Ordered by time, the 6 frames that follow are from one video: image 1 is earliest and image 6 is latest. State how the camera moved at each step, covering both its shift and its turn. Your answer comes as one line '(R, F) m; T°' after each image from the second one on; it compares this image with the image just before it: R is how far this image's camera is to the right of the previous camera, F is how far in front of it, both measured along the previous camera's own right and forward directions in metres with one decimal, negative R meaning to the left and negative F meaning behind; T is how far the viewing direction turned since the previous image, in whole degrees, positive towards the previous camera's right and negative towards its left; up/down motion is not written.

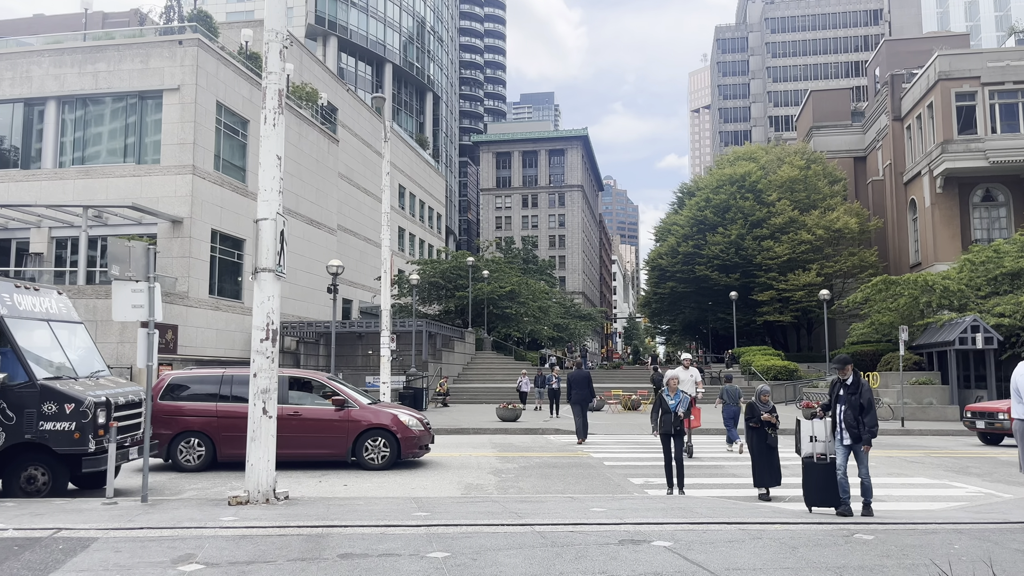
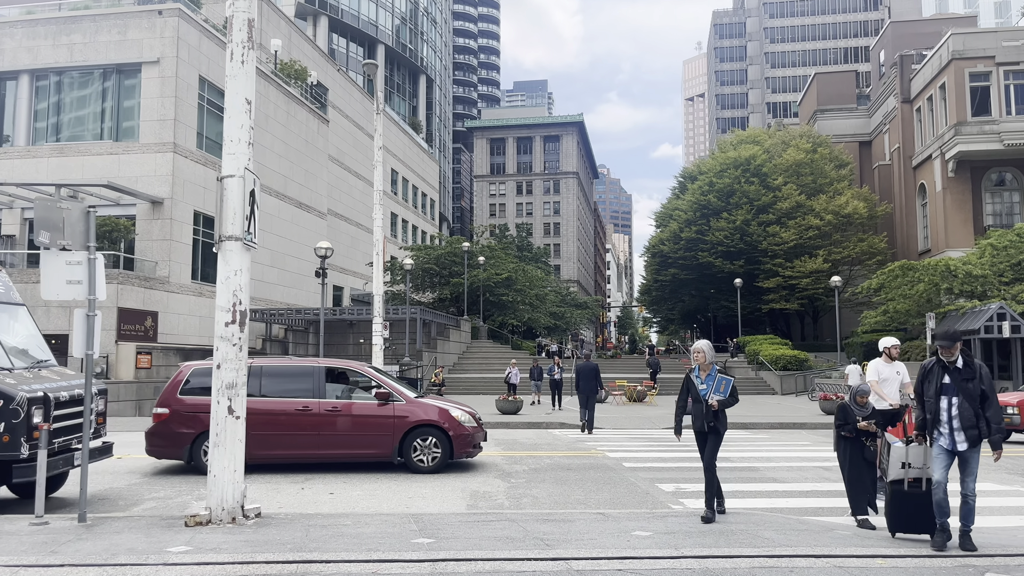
(-0.2, +1.5) m; +1°
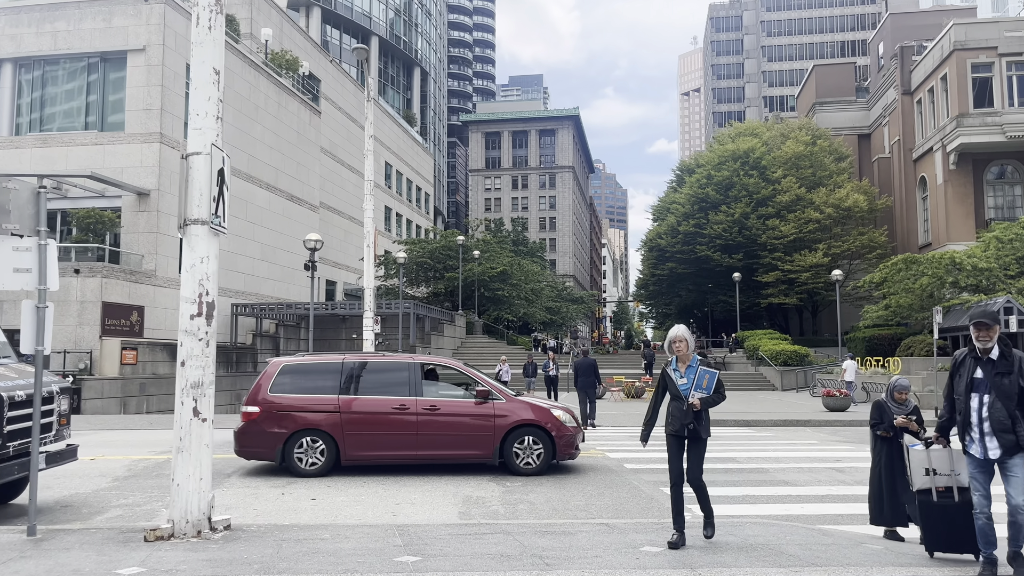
(0.0, +0.6) m; 0°
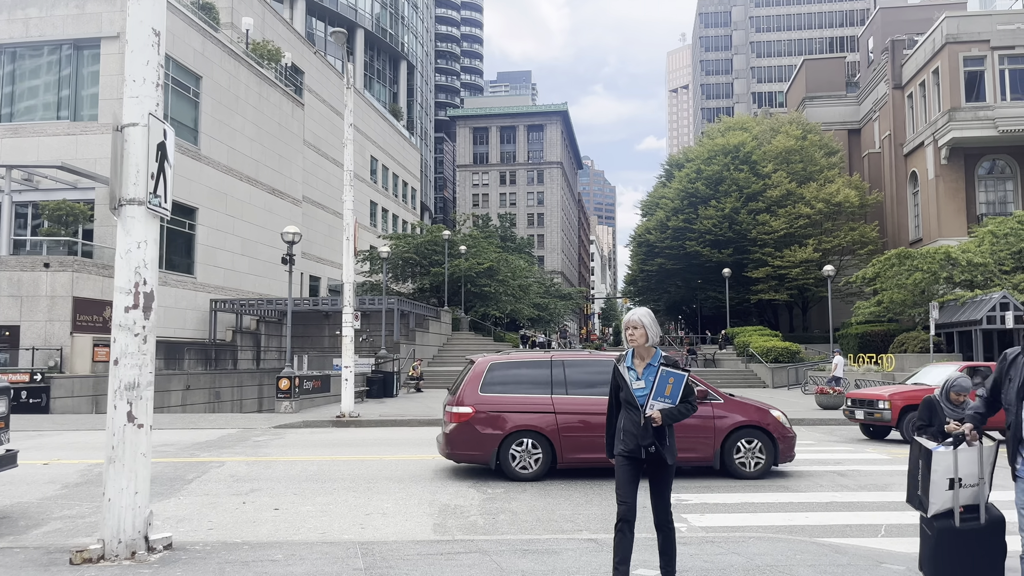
(+0.1, +0.7) m; +1°
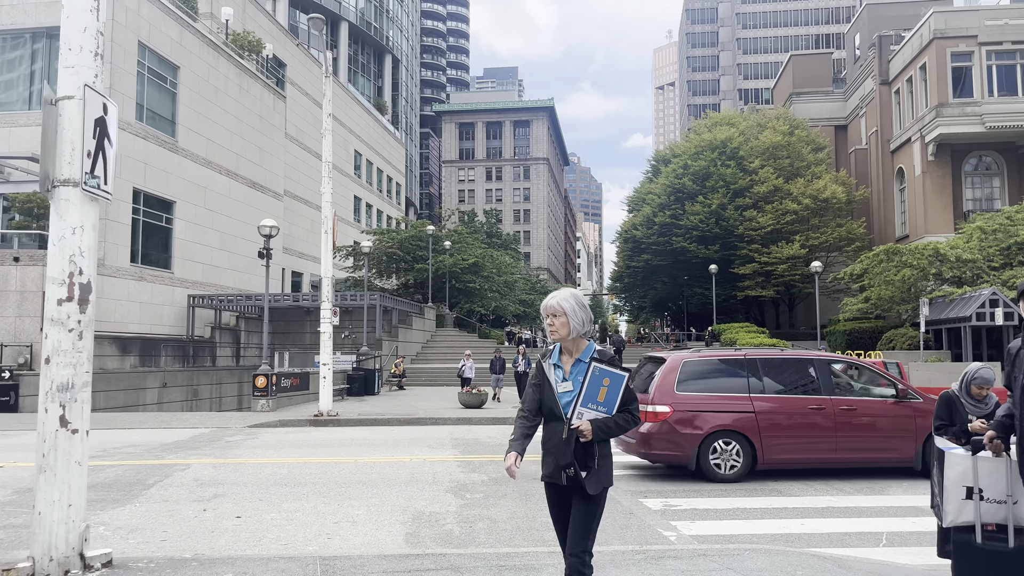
(+0.1, +0.5) m; +1°
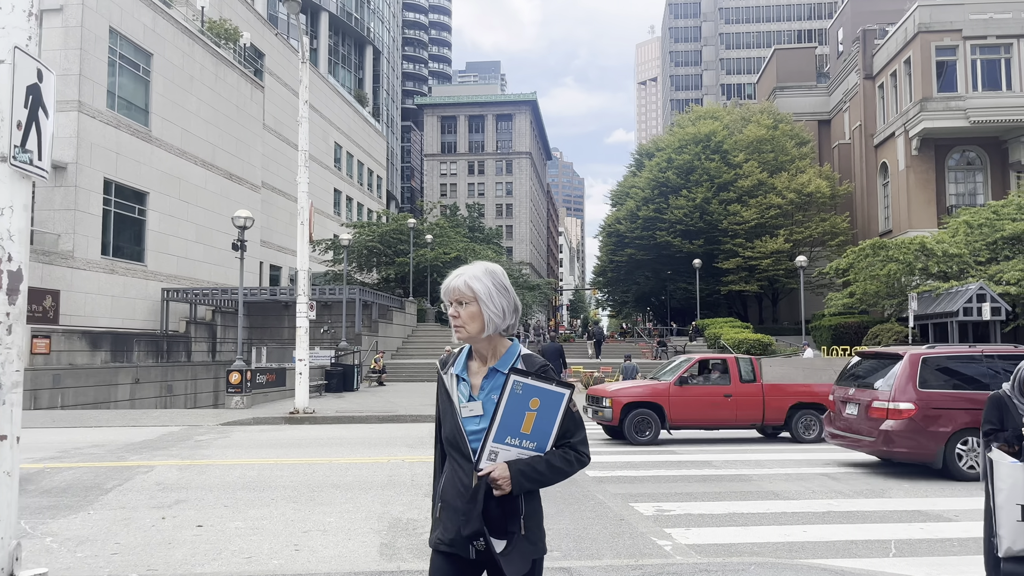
(0.0, +0.5) m; +1°
